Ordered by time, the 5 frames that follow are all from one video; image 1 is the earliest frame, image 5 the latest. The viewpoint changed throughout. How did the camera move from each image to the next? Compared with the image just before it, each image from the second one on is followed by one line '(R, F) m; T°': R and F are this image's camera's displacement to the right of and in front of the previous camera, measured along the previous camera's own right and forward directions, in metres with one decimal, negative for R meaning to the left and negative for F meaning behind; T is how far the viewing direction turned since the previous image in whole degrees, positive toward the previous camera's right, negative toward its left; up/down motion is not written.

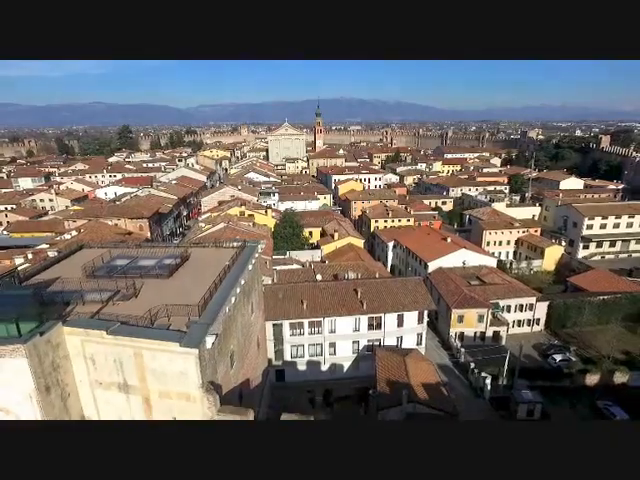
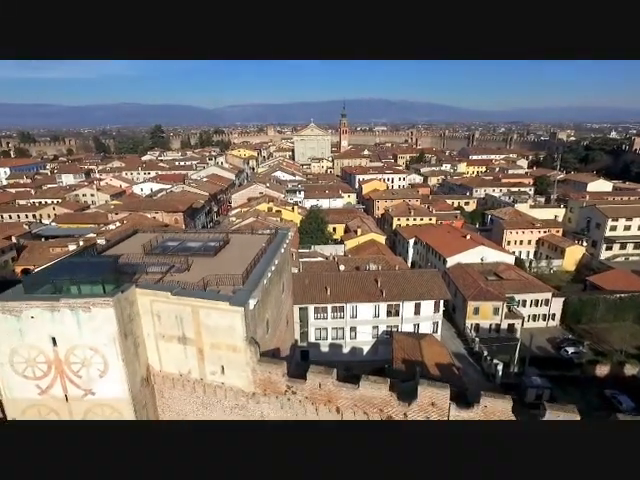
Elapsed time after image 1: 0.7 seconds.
(0.0, -0.8) m; -3°
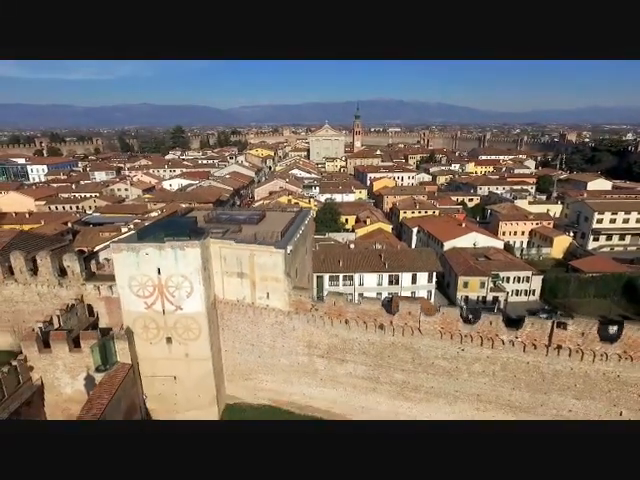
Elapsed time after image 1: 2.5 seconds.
(0.0, -2.1) m; -2°
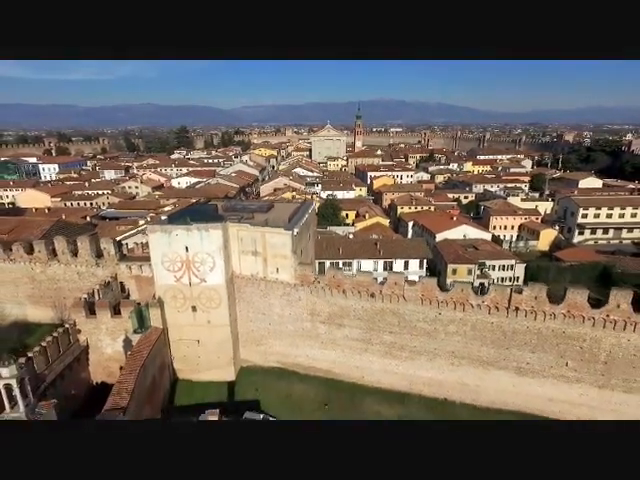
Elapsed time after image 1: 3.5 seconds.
(0.0, -1.2) m; 0°
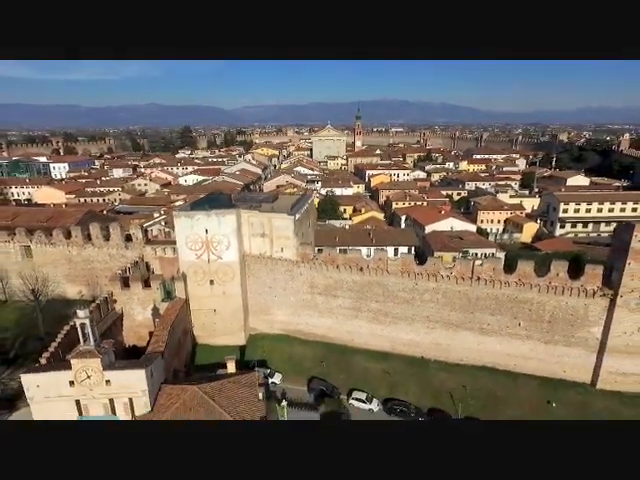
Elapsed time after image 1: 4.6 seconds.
(+0.1, -1.5) m; 0°
